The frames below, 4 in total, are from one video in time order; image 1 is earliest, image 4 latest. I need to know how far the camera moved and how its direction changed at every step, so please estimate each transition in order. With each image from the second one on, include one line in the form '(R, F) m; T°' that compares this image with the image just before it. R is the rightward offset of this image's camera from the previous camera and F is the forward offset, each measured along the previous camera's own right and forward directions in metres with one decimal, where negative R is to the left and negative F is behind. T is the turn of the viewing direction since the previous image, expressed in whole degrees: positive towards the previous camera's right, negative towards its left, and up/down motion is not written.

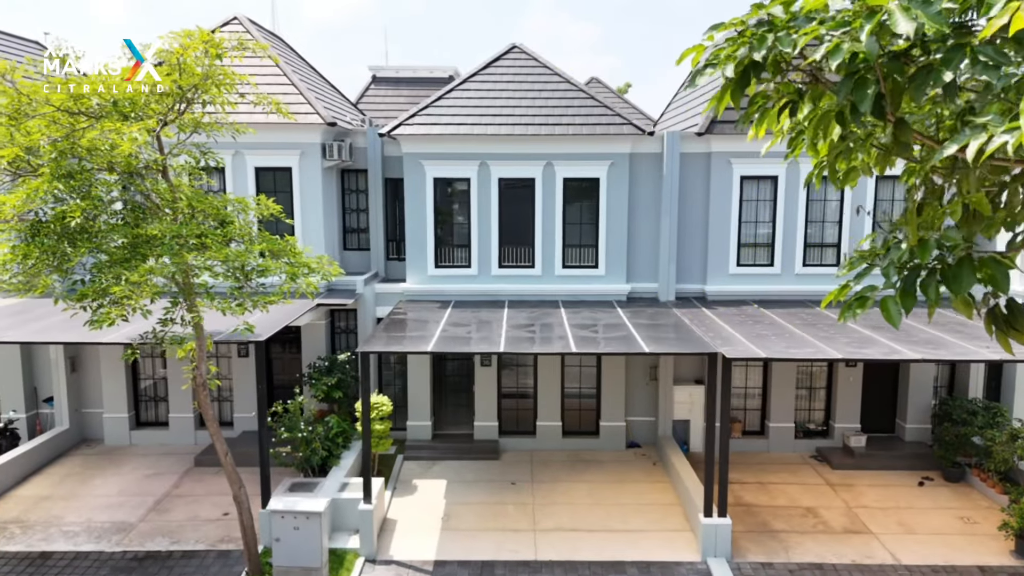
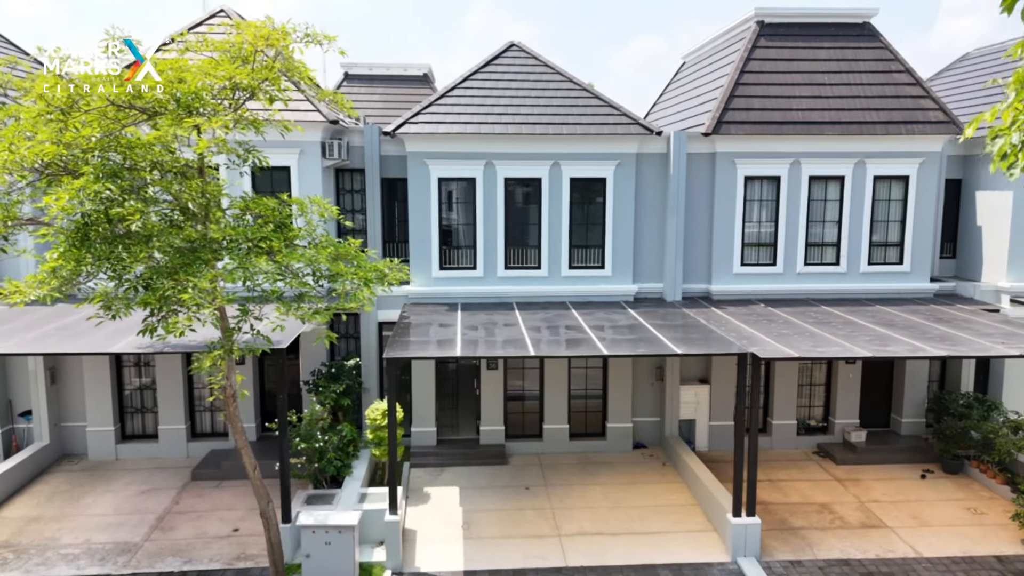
(-1.2, +0.3) m; +4°
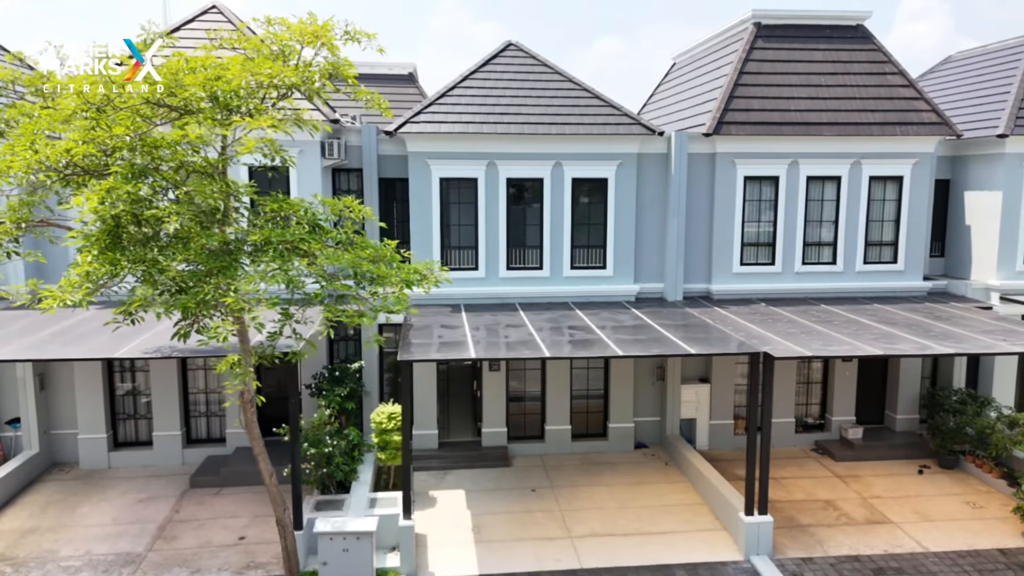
(-0.6, +0.1) m; +2°
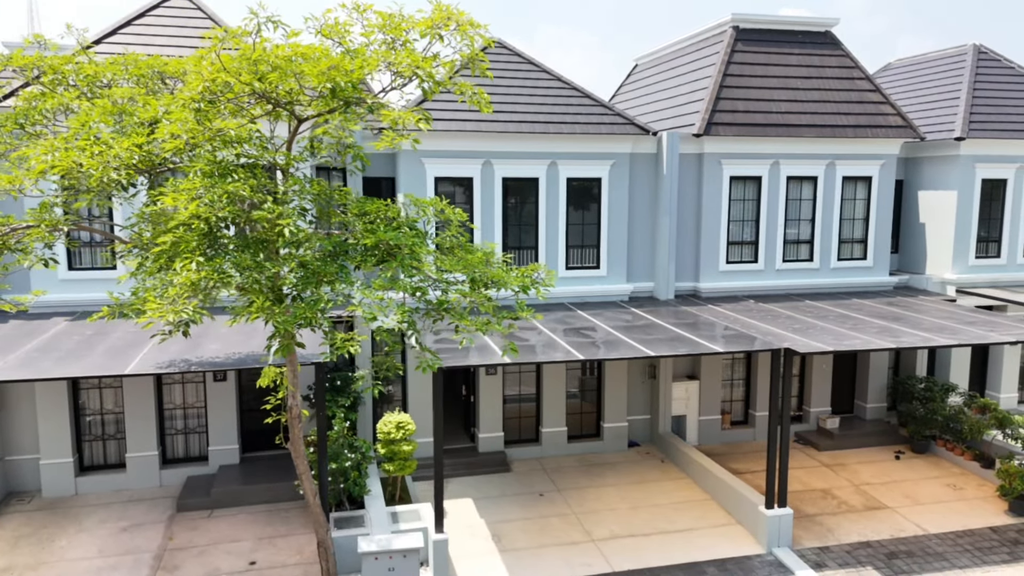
(-1.6, +0.3) m; +7°
